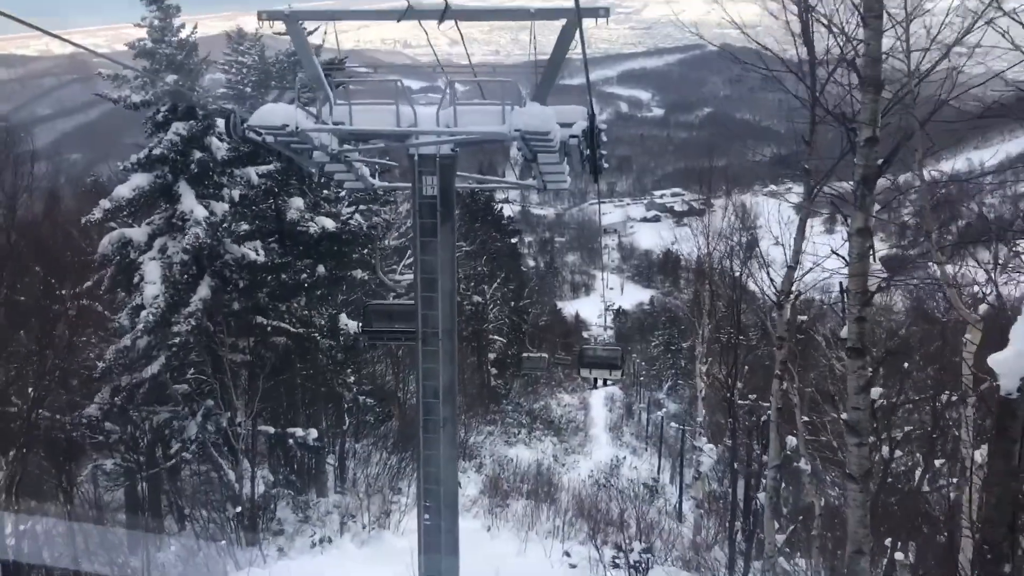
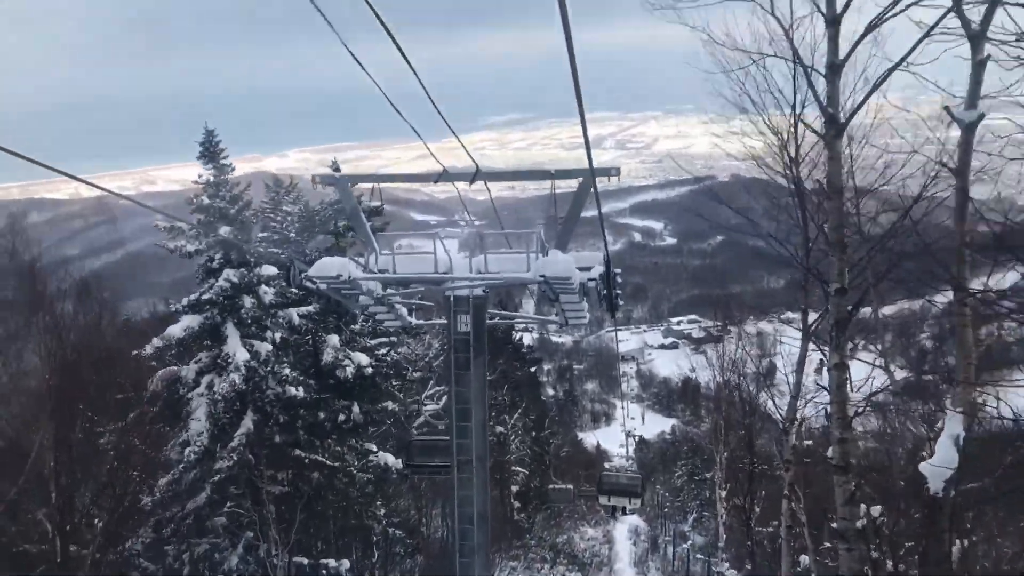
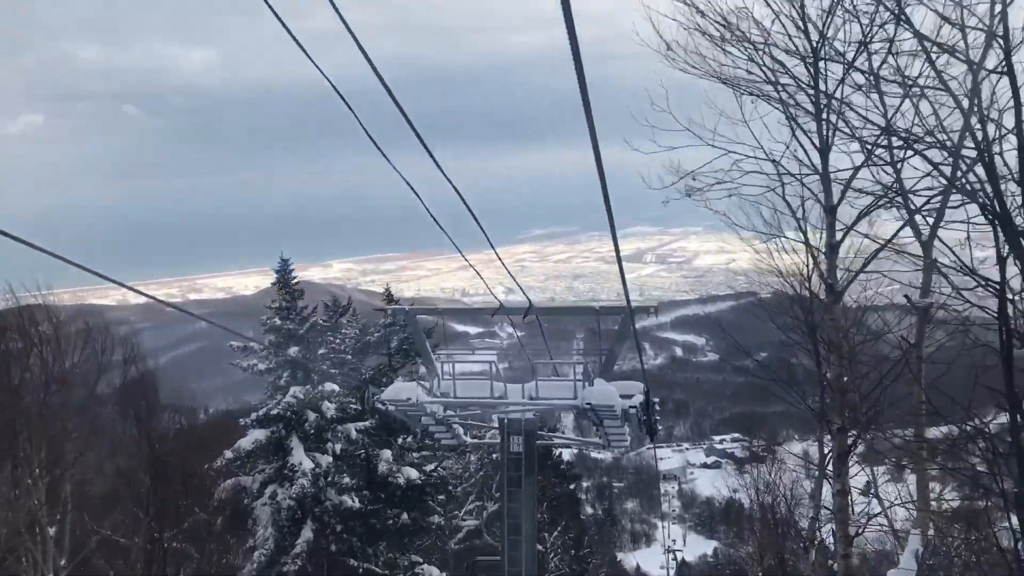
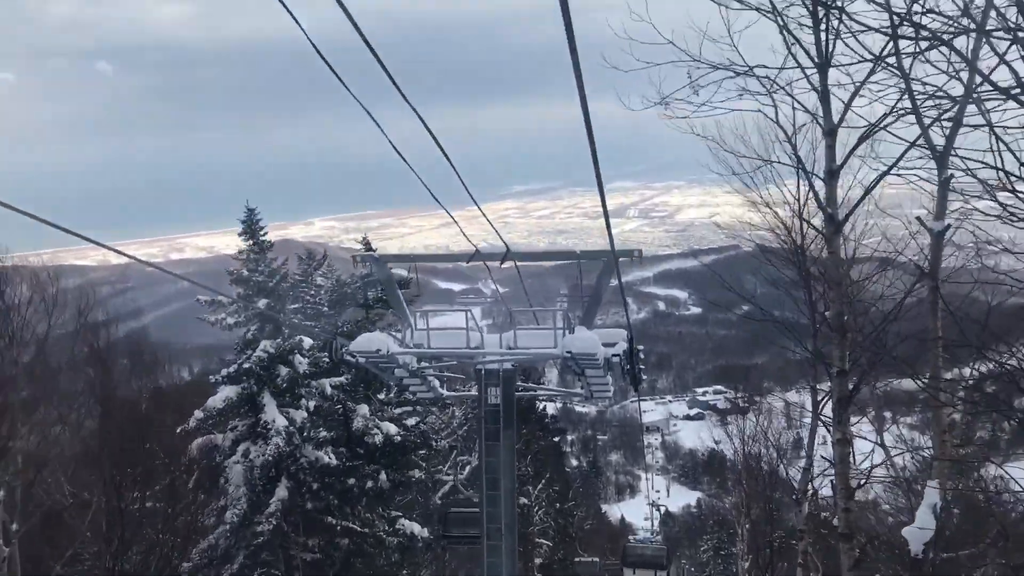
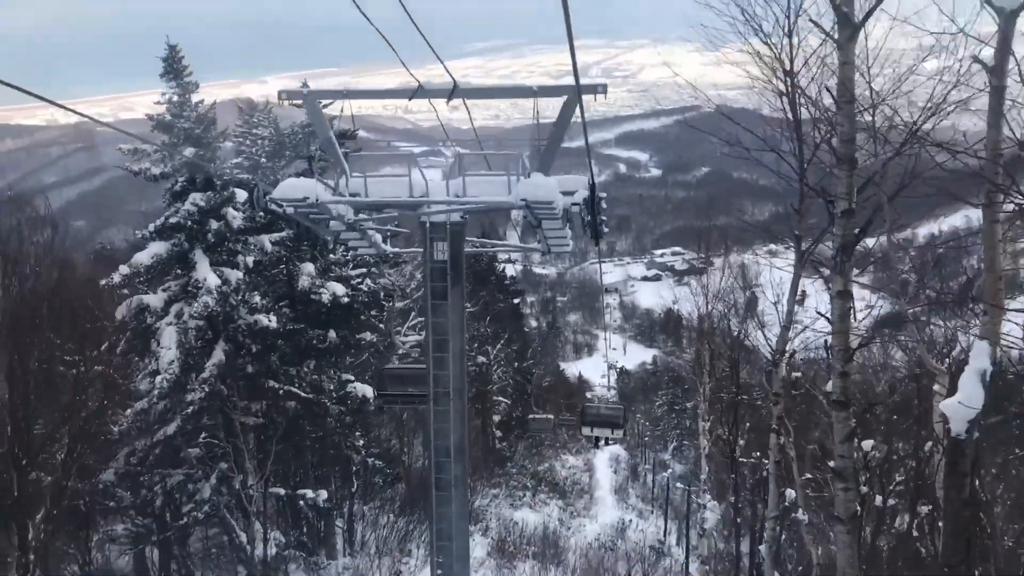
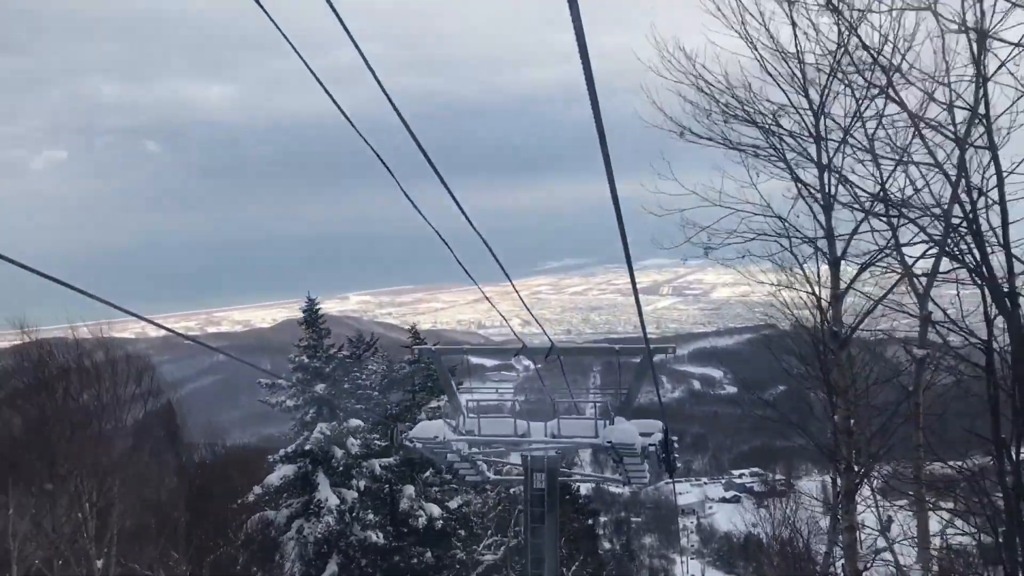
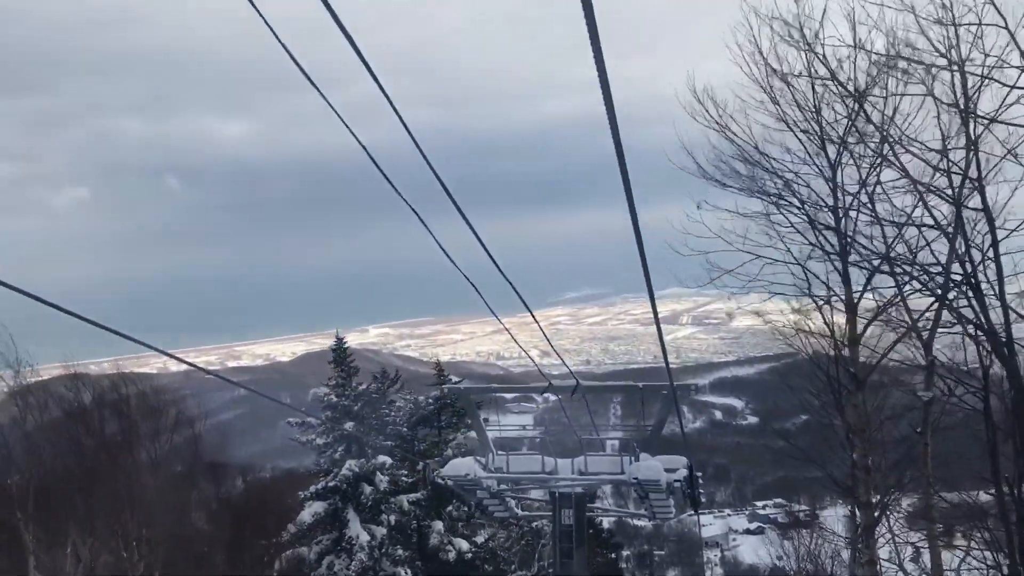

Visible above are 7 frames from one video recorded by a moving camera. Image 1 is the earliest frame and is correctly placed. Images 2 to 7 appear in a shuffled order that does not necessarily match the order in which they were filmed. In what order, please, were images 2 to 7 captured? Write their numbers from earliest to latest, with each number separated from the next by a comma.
5, 2, 4, 3, 6, 7
